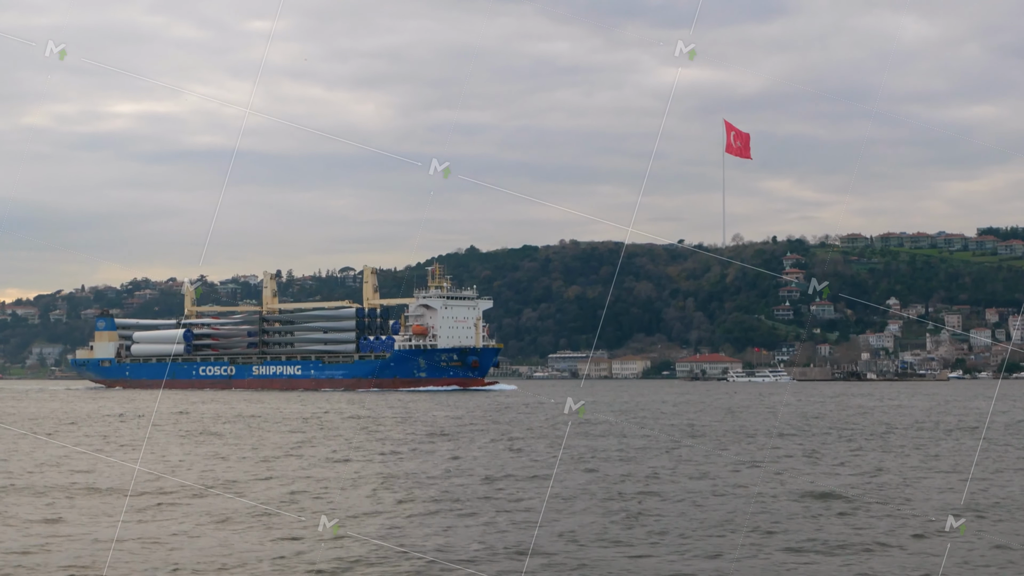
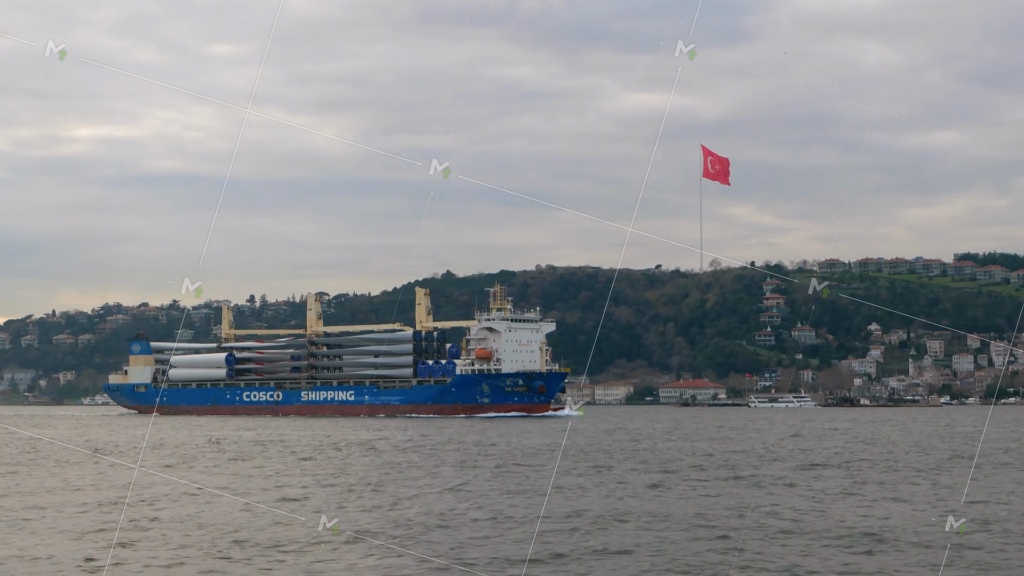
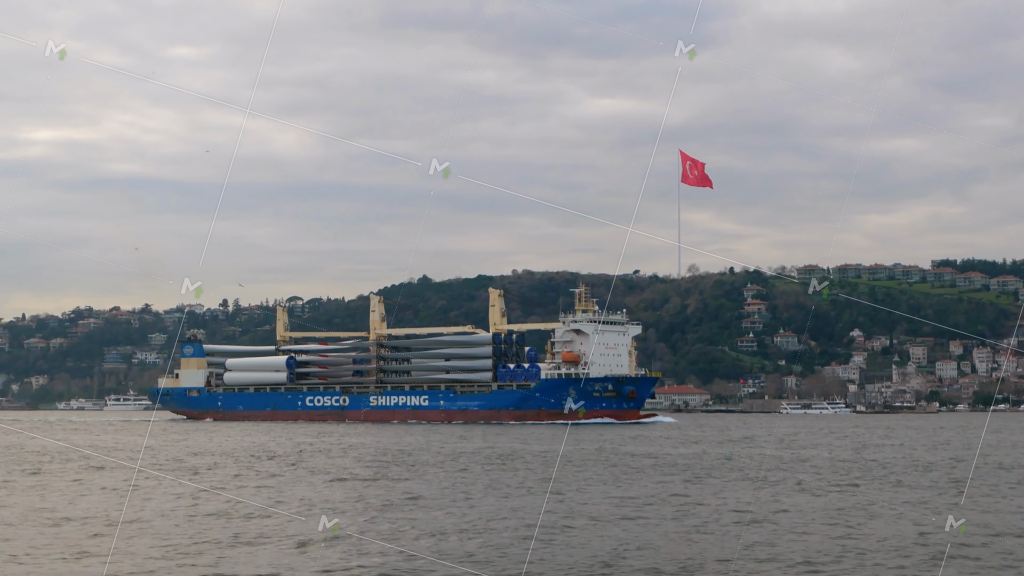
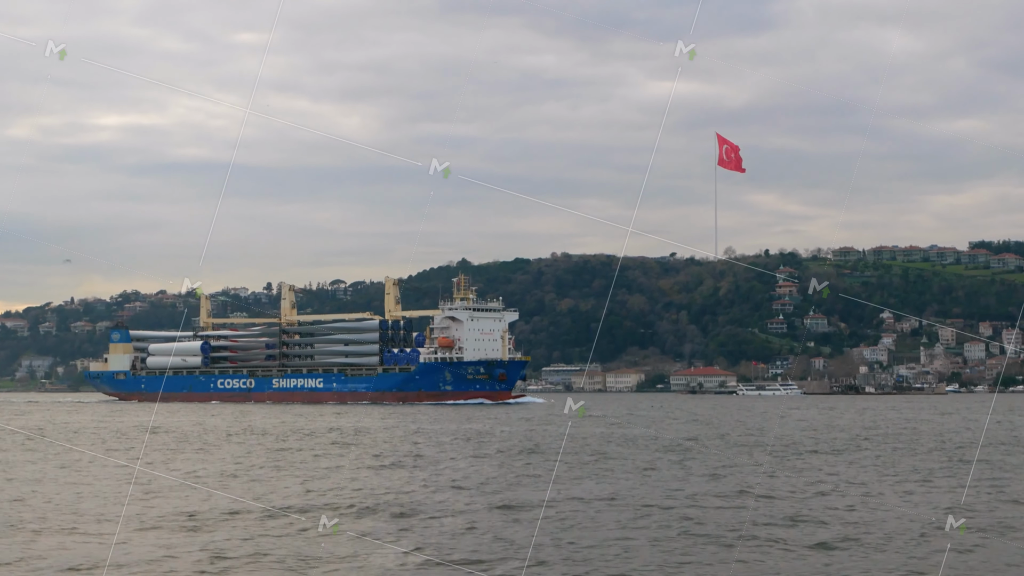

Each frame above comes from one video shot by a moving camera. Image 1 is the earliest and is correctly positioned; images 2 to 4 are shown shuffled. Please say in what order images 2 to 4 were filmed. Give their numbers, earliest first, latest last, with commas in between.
4, 2, 3
